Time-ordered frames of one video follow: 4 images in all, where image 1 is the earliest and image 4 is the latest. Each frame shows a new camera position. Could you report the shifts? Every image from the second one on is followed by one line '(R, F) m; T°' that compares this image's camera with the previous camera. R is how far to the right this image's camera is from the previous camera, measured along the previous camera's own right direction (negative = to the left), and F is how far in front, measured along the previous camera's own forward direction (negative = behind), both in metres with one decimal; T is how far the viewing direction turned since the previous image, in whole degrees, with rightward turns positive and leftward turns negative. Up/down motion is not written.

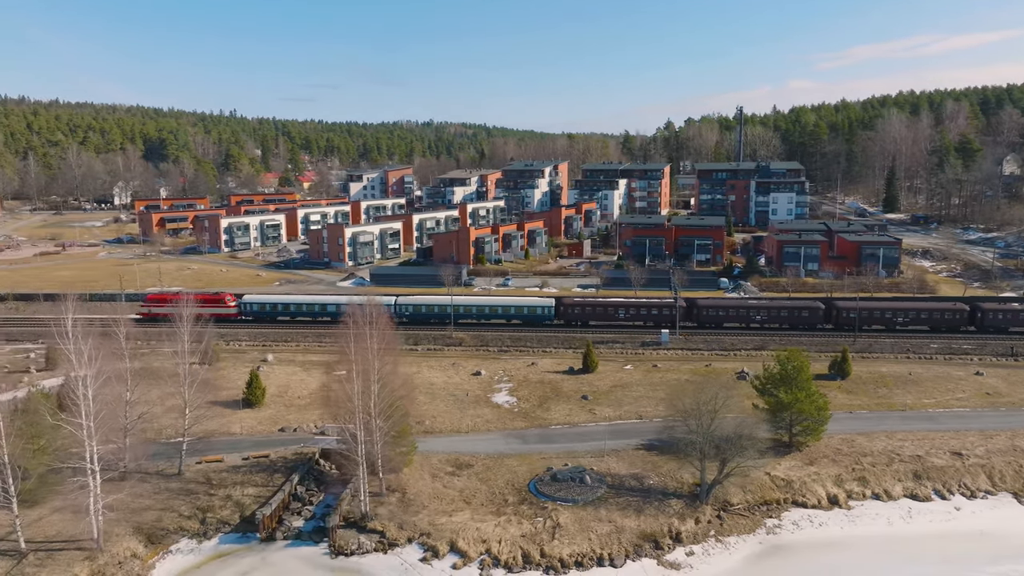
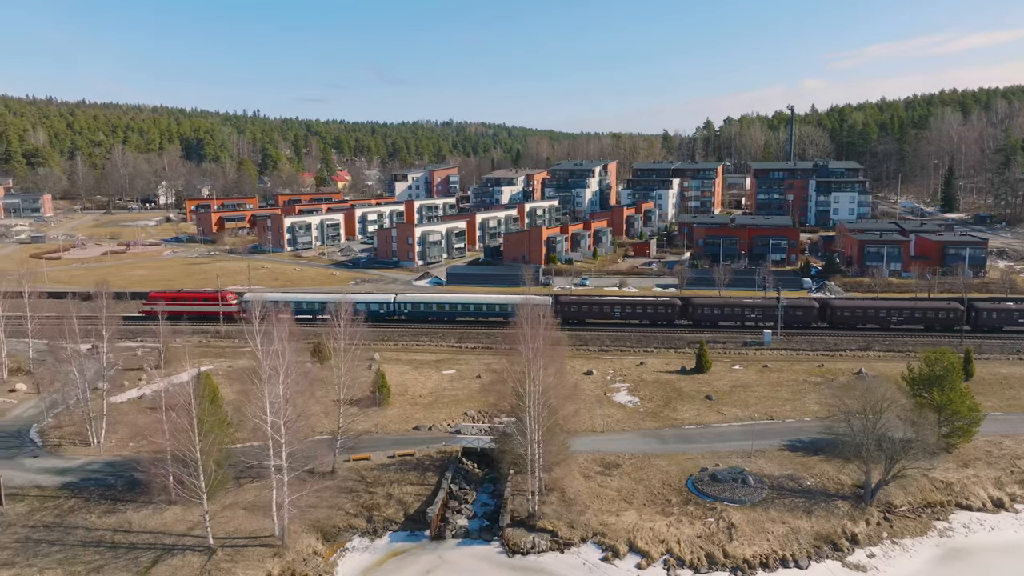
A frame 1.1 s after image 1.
(-3.7, 0.0) m; -1°
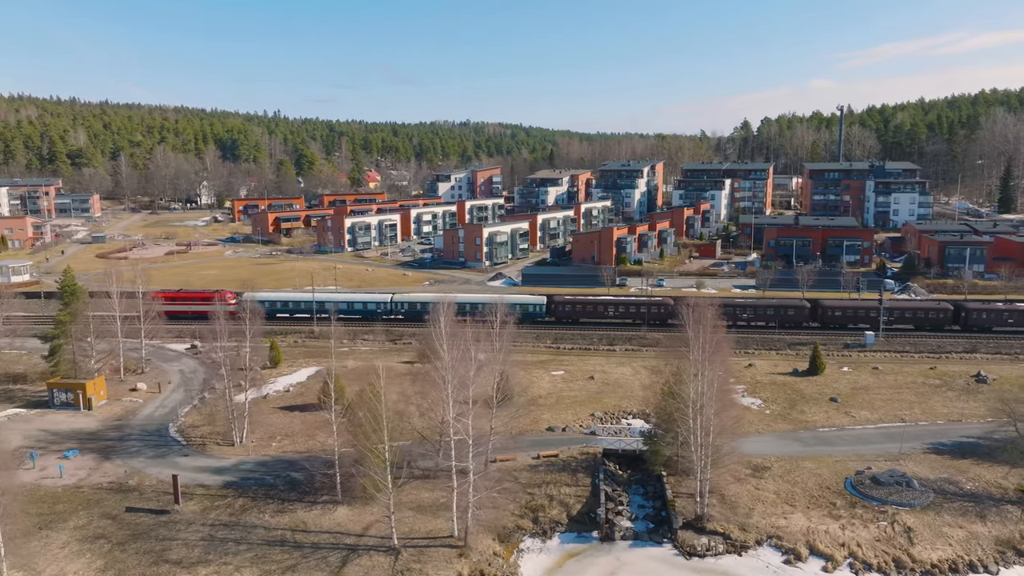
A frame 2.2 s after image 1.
(-3.8, 0.0) m; -1°
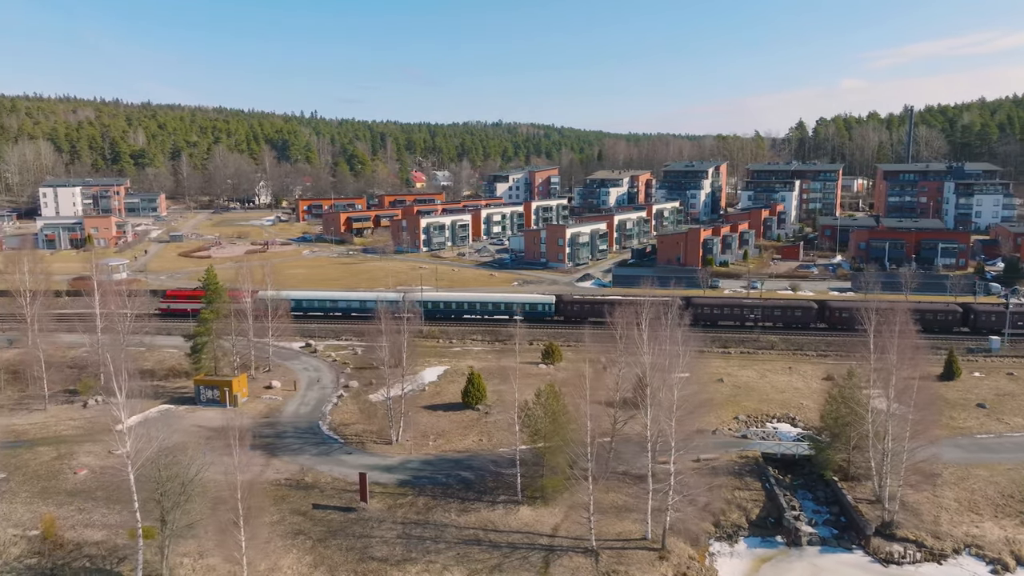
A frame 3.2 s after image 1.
(-3.8, 0.0) m; -2°
